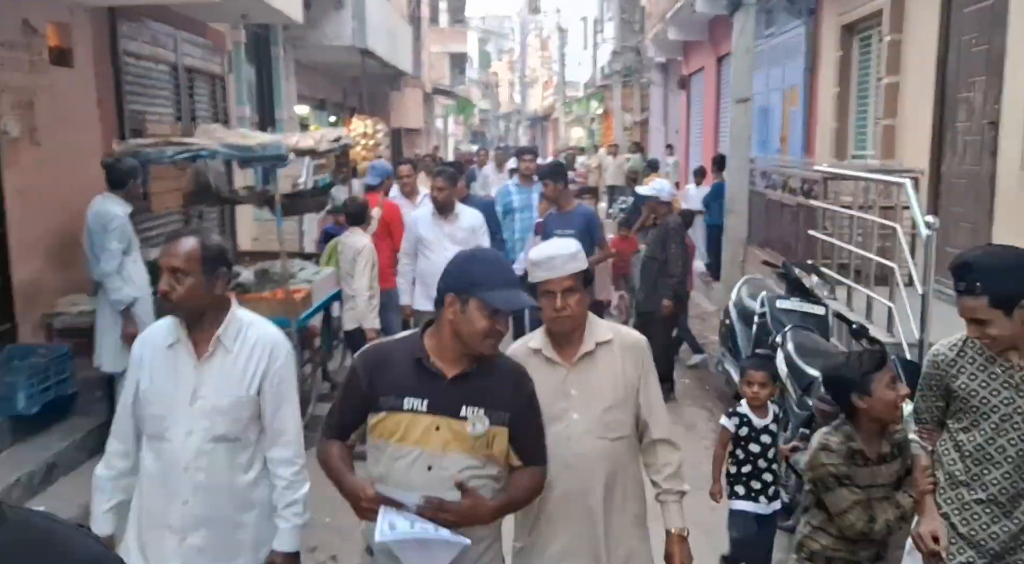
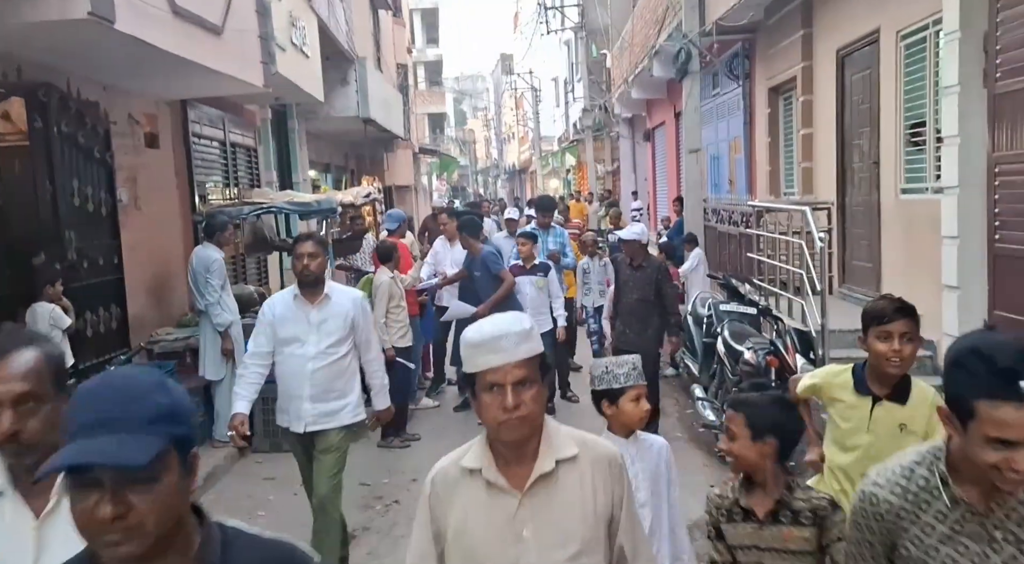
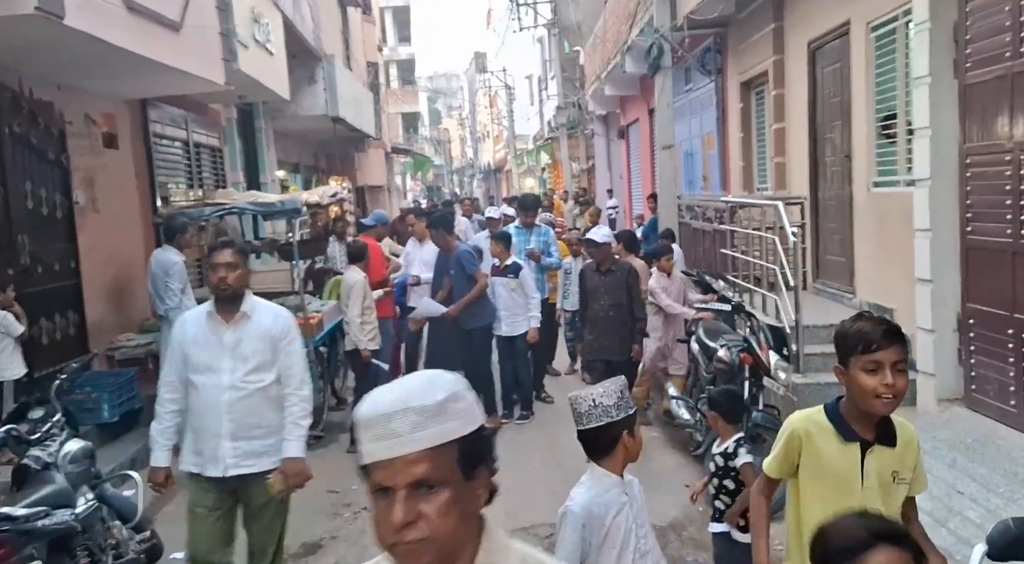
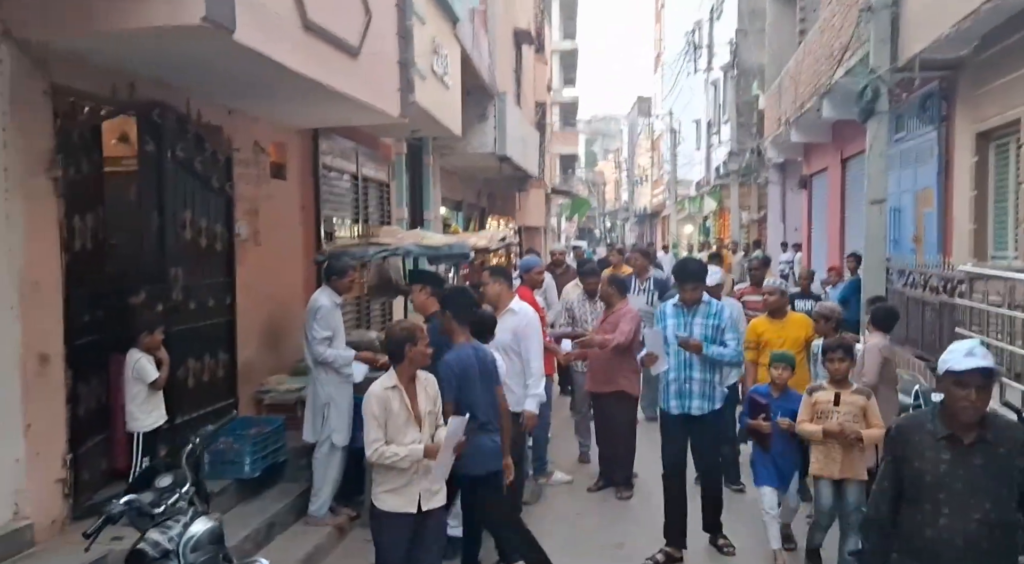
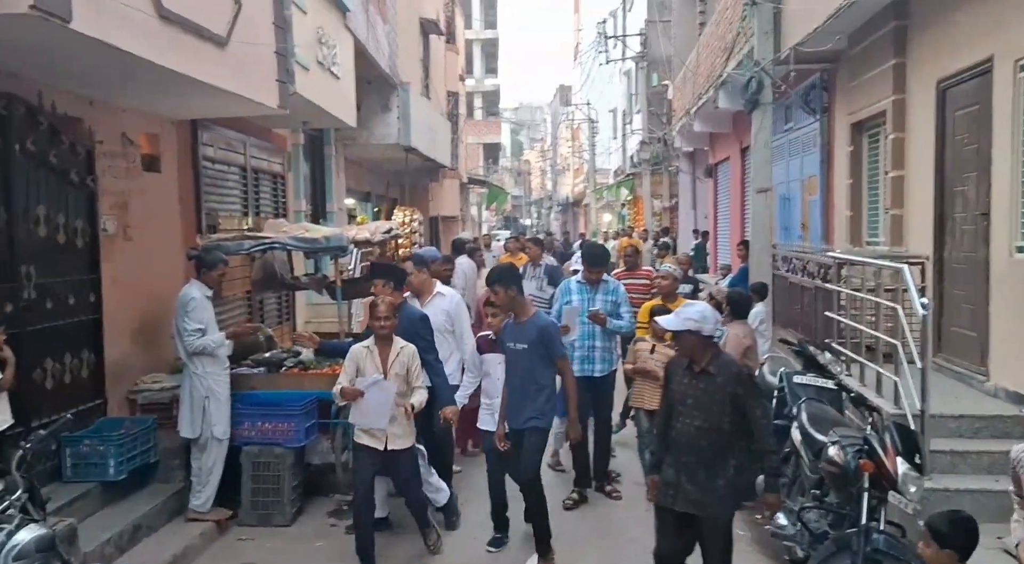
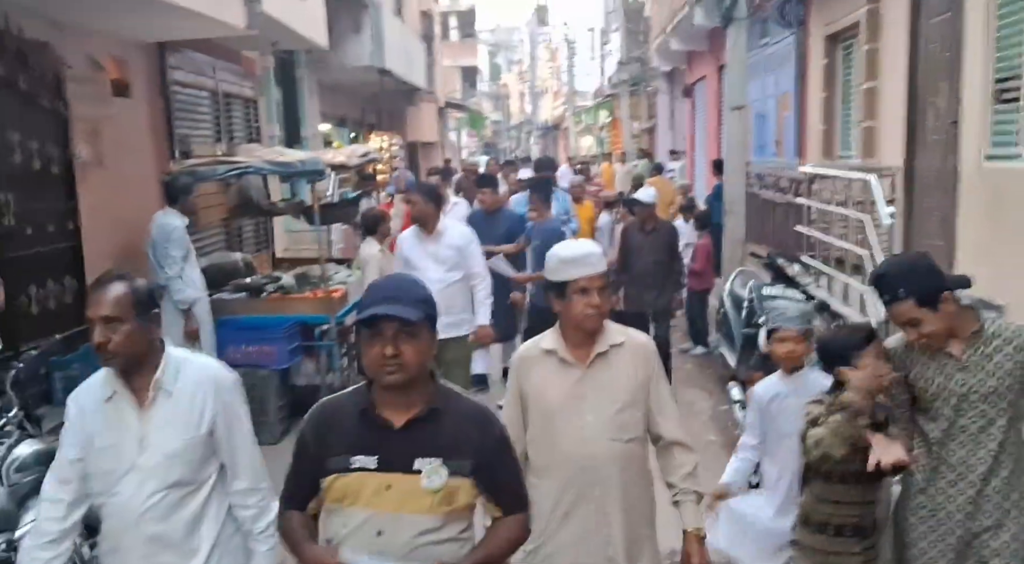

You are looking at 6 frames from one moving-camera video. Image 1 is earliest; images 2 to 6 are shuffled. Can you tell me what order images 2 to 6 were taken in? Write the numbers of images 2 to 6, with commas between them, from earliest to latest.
6, 2, 3, 5, 4
